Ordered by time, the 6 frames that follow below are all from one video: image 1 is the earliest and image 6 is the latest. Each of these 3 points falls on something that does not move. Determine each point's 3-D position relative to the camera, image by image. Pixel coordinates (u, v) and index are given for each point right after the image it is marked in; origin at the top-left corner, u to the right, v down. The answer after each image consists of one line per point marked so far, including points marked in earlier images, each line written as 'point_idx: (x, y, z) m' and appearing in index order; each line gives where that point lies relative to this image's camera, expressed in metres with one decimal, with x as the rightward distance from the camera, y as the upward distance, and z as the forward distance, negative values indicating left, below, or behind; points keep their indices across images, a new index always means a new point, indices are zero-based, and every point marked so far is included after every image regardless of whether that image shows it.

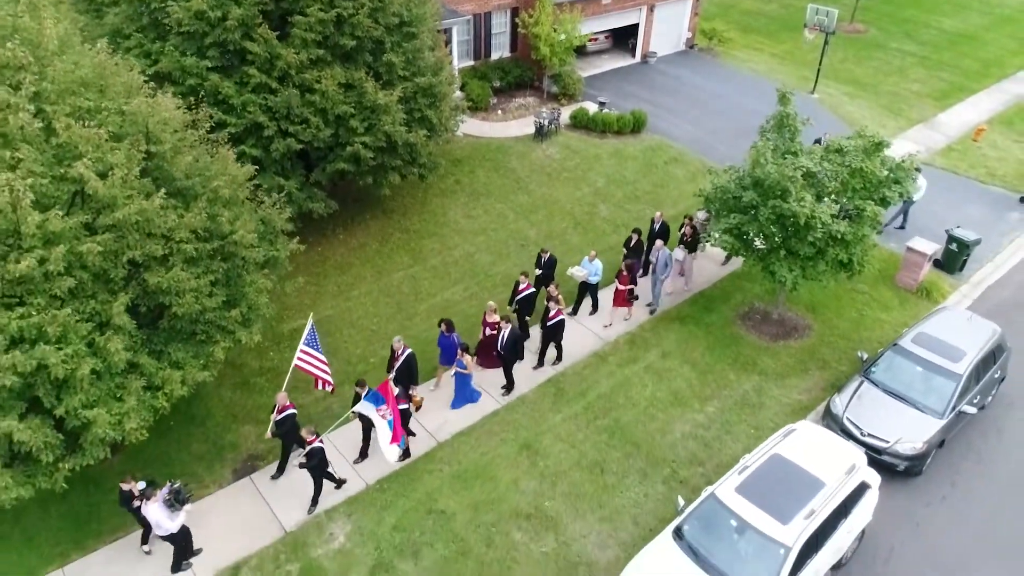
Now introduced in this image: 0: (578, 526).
0: (+0.9, -3.3, +9.9) m
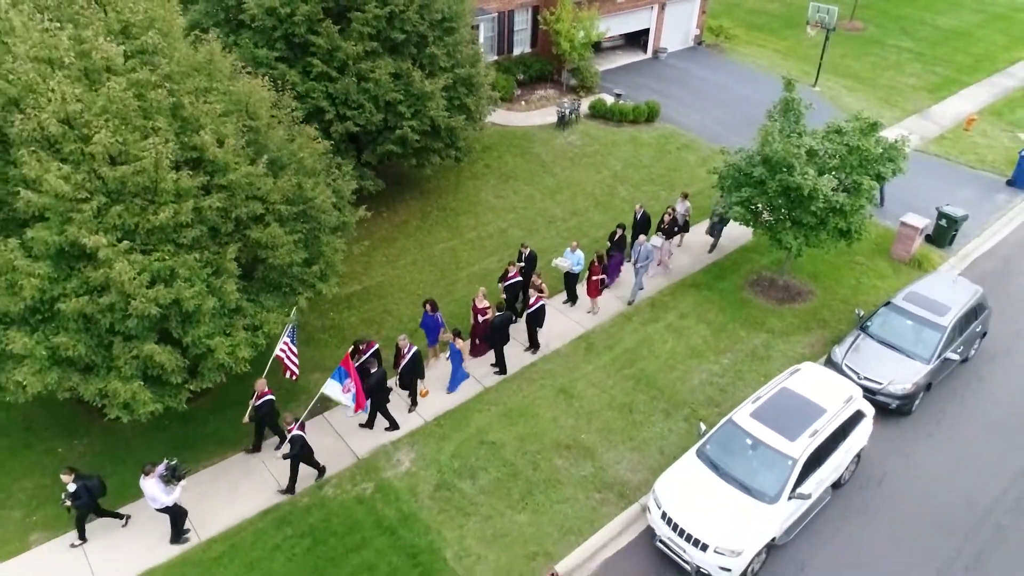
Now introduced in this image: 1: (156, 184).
0: (+1.6, -2.6, +11.4) m
1: (-4.3, +1.2, +8.7) m
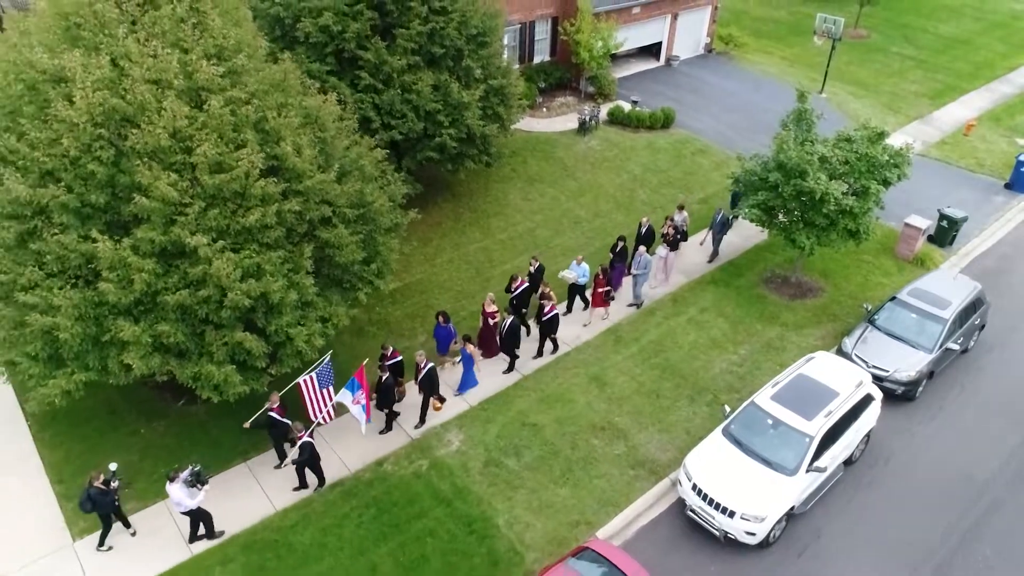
0: (+2.3, -2.5, +12.5) m
1: (-3.6, +1.3, +9.8) m
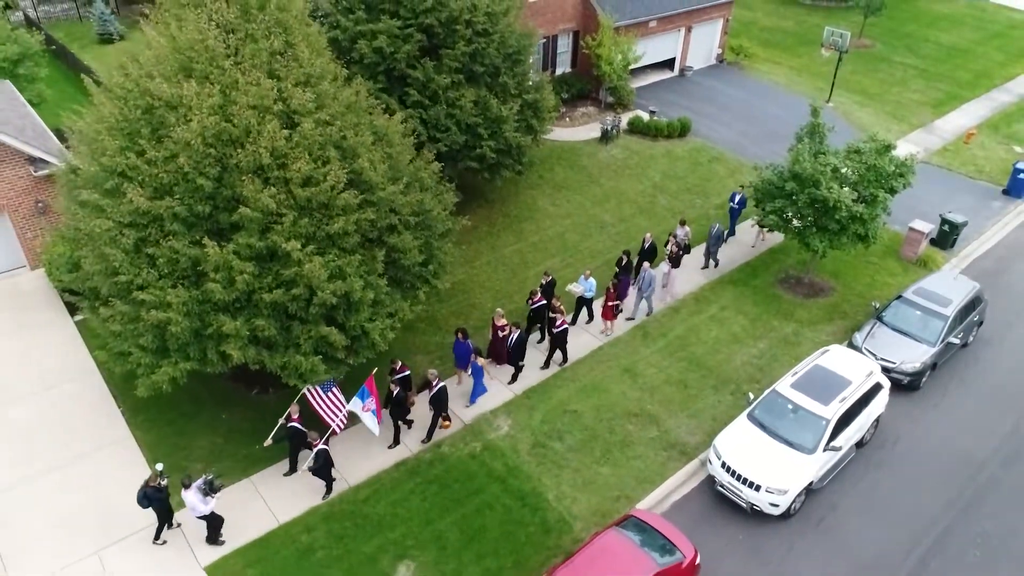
0: (+3.1, -2.5, +13.9) m
1: (-2.8, +1.3, +11.1) m
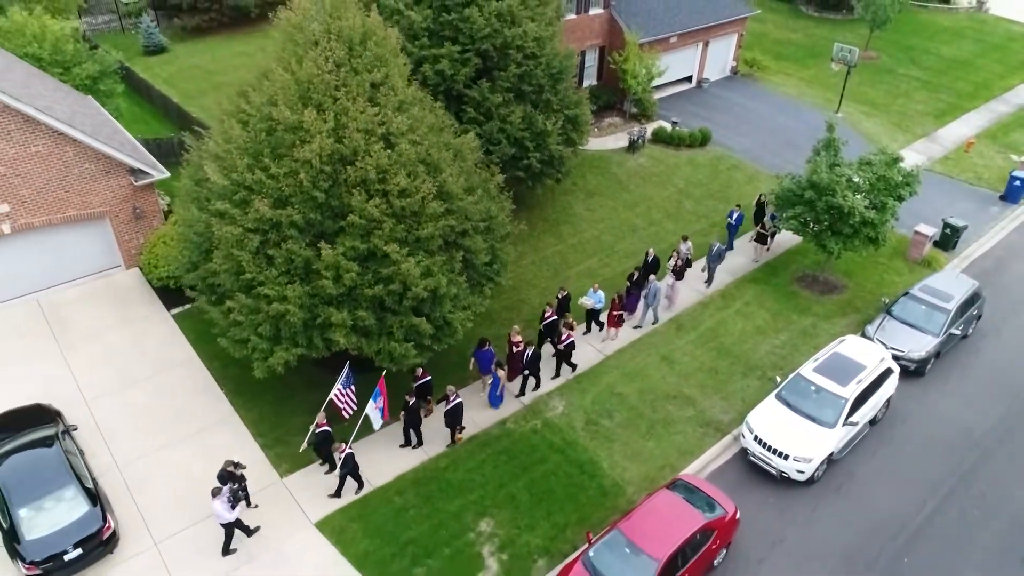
0: (+4.2, -2.5, +15.7) m
1: (-1.6, +1.4, +13.0) m
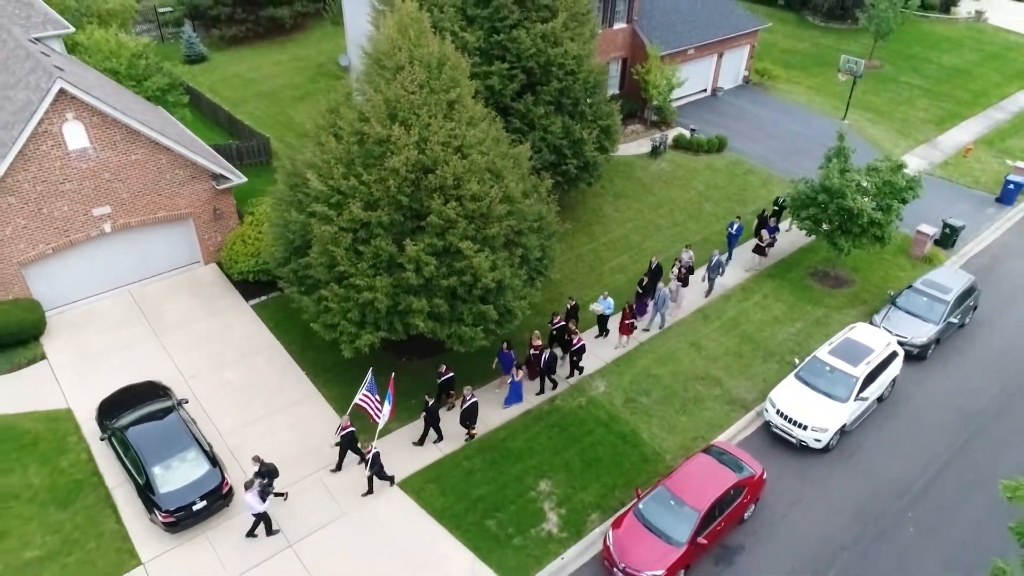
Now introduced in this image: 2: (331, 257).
0: (+5.4, -2.3, +17.7) m
1: (-0.5, +1.6, +14.9) m
2: (-3.6, +0.6, +14.6) m
